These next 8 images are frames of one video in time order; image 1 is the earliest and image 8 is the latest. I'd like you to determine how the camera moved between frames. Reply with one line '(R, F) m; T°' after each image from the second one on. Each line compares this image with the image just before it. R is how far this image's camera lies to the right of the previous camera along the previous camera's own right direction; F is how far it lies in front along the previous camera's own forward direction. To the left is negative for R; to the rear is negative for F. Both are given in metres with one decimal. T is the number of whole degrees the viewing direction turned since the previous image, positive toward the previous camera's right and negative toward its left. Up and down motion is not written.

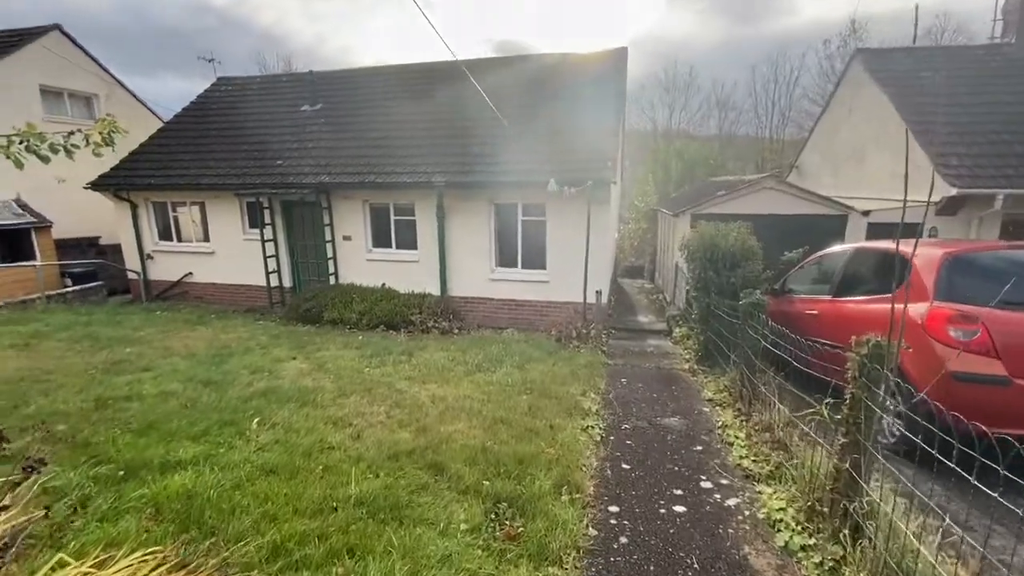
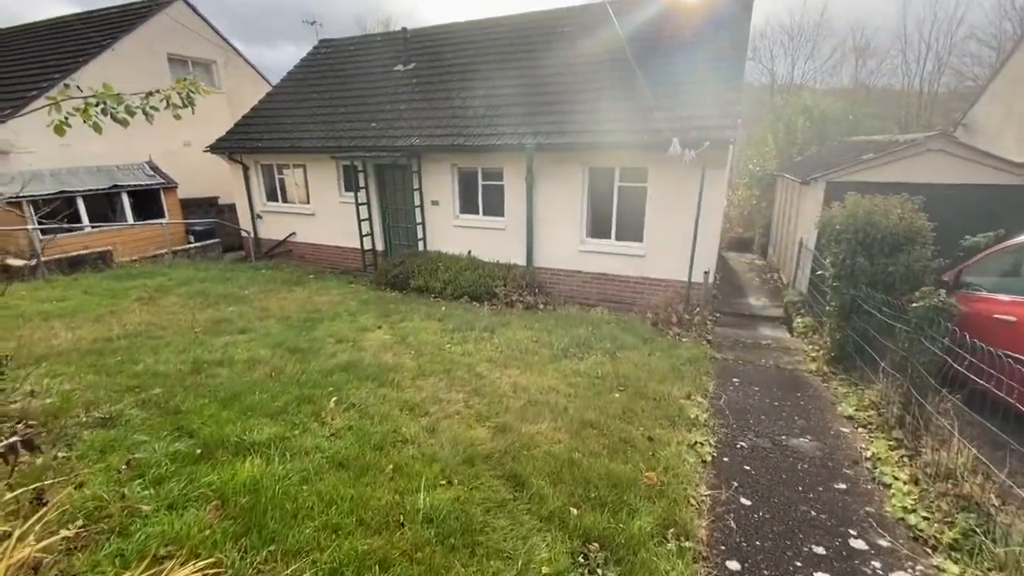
(-0.1, +0.6) m; -10°
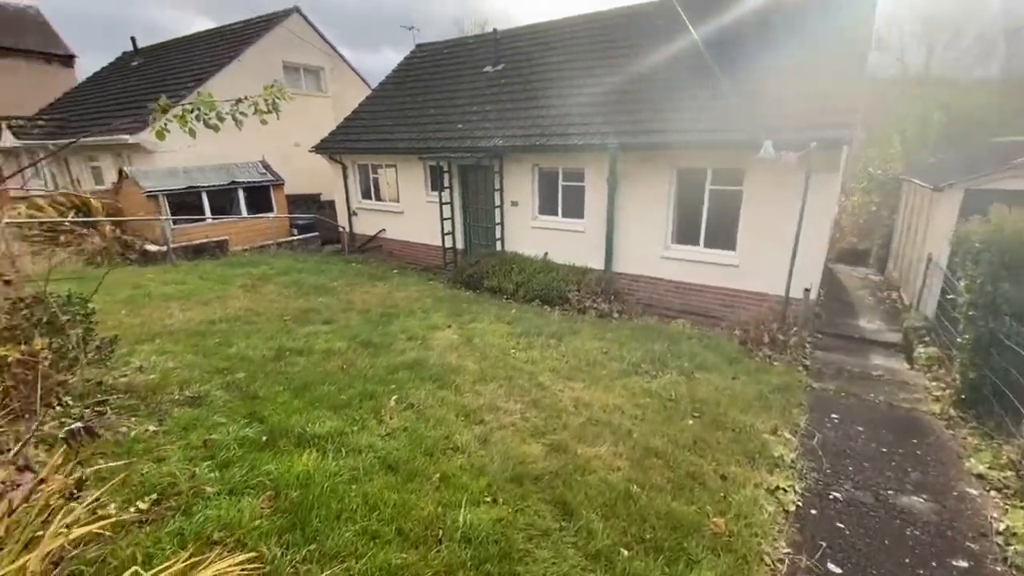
(+0.1, +0.2) m; -10°
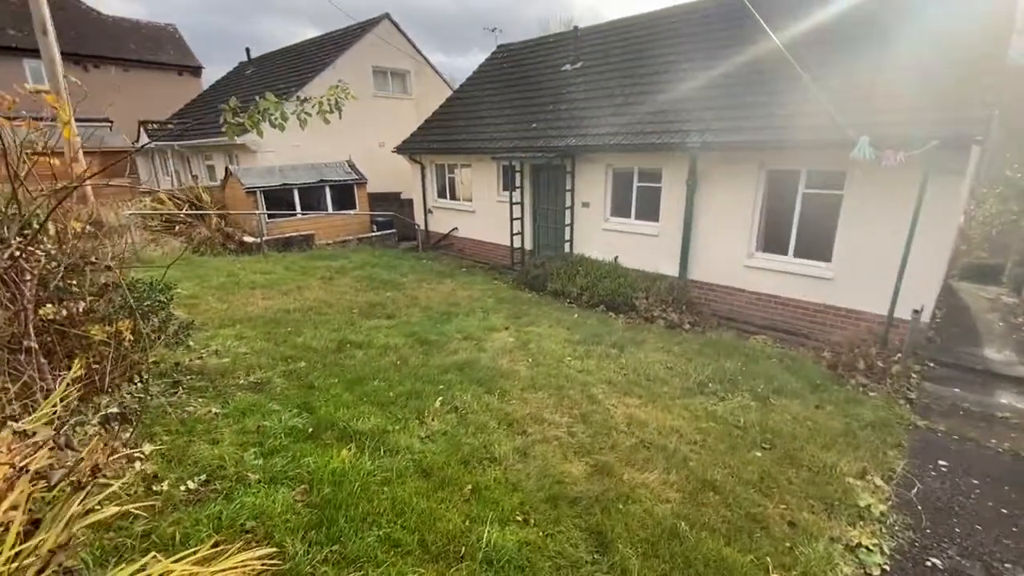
(+0.2, +0.2) m; -9°
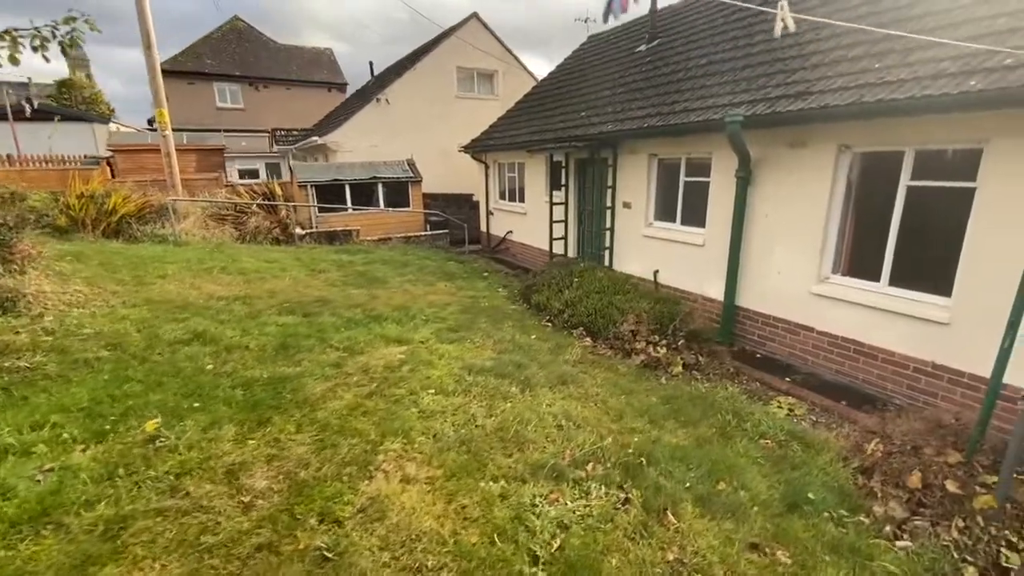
(+2.3, +1.7) m; -18°
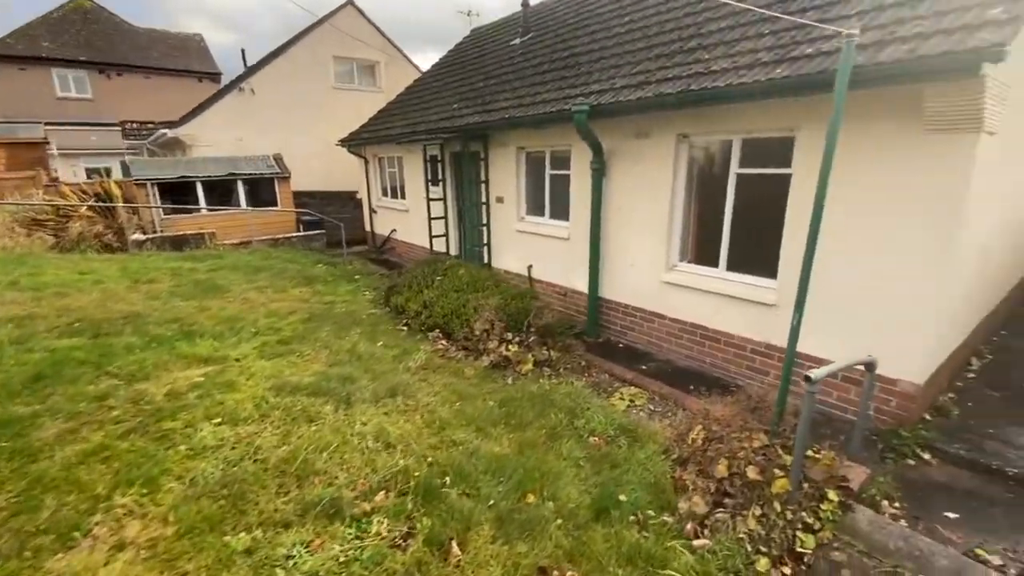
(+0.8, +0.3) m; +10°
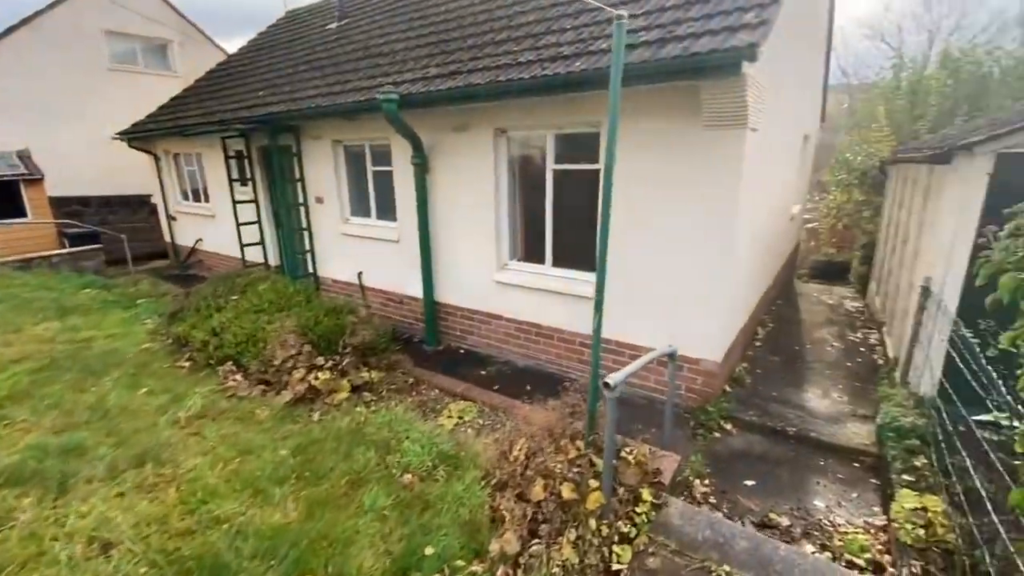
(+0.5, +0.4) m; +16°
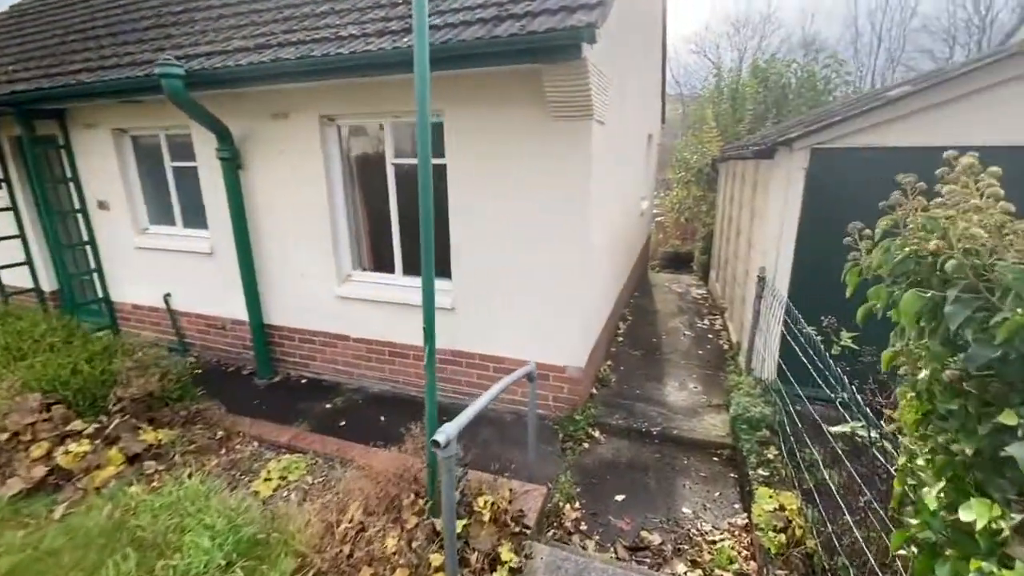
(+0.3, +0.5) m; +15°
